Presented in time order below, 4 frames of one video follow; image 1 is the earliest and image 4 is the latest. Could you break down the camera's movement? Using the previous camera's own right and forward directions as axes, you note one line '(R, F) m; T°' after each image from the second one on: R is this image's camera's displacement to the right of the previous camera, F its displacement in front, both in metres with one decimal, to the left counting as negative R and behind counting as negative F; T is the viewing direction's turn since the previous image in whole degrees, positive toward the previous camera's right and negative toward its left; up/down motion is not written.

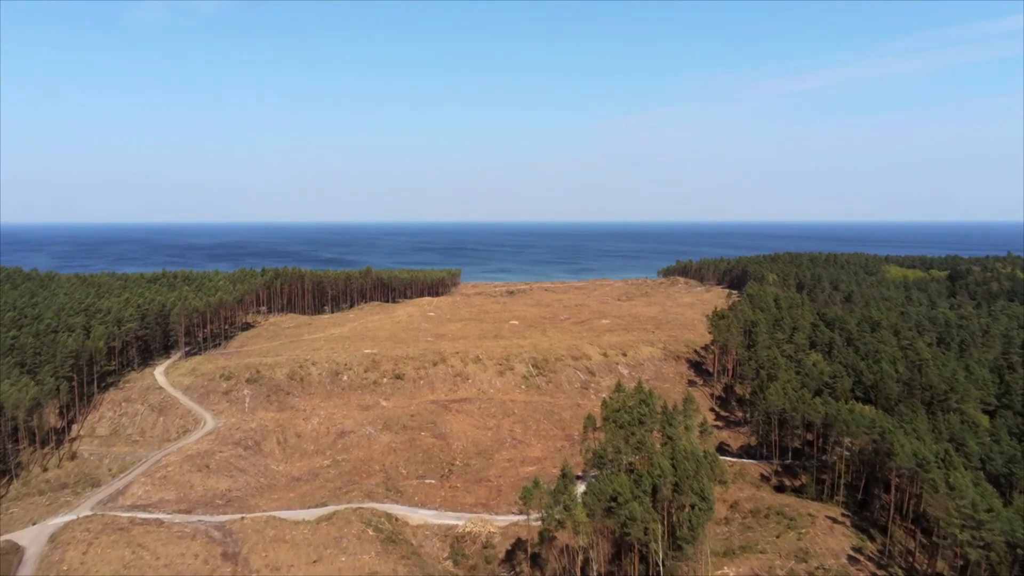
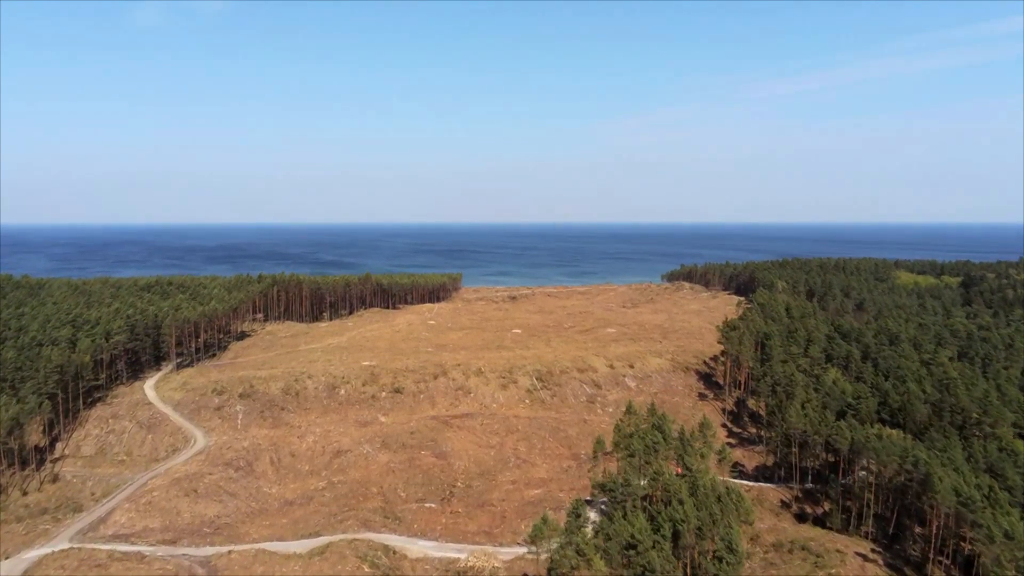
(-0.2, +1.7) m; 0°
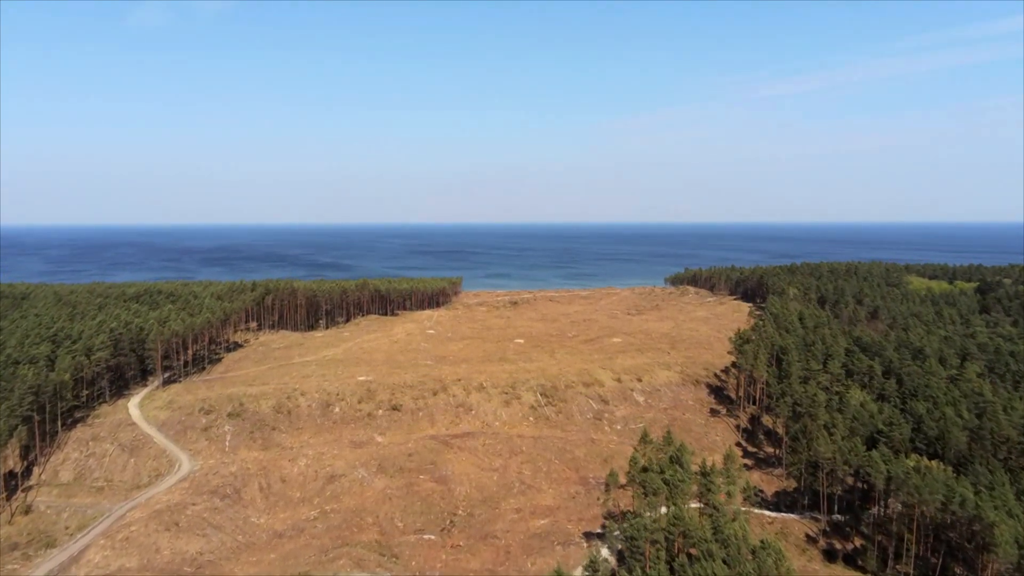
(-0.2, +2.2) m; 0°
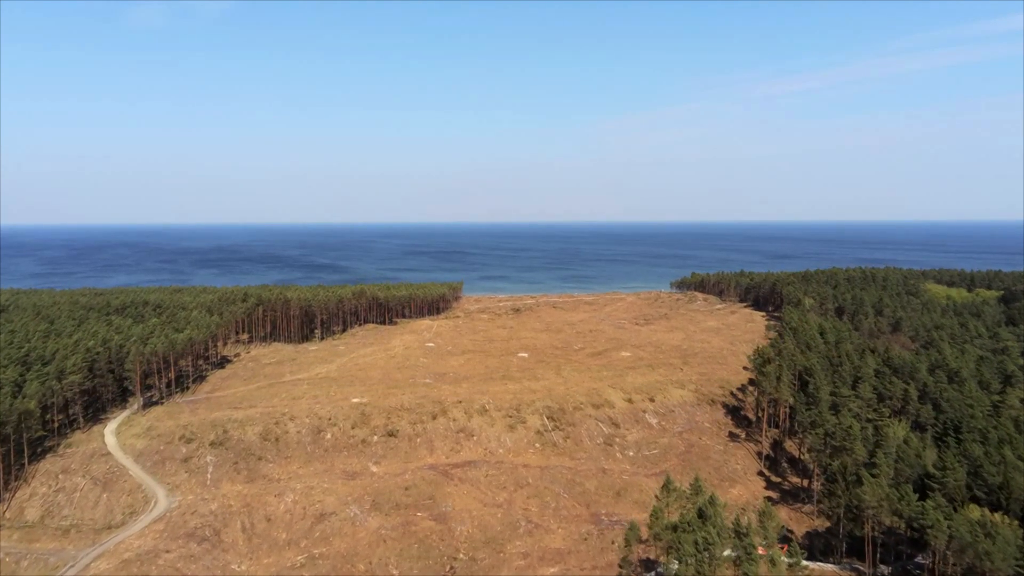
(-0.2, +3.0) m; 0°
